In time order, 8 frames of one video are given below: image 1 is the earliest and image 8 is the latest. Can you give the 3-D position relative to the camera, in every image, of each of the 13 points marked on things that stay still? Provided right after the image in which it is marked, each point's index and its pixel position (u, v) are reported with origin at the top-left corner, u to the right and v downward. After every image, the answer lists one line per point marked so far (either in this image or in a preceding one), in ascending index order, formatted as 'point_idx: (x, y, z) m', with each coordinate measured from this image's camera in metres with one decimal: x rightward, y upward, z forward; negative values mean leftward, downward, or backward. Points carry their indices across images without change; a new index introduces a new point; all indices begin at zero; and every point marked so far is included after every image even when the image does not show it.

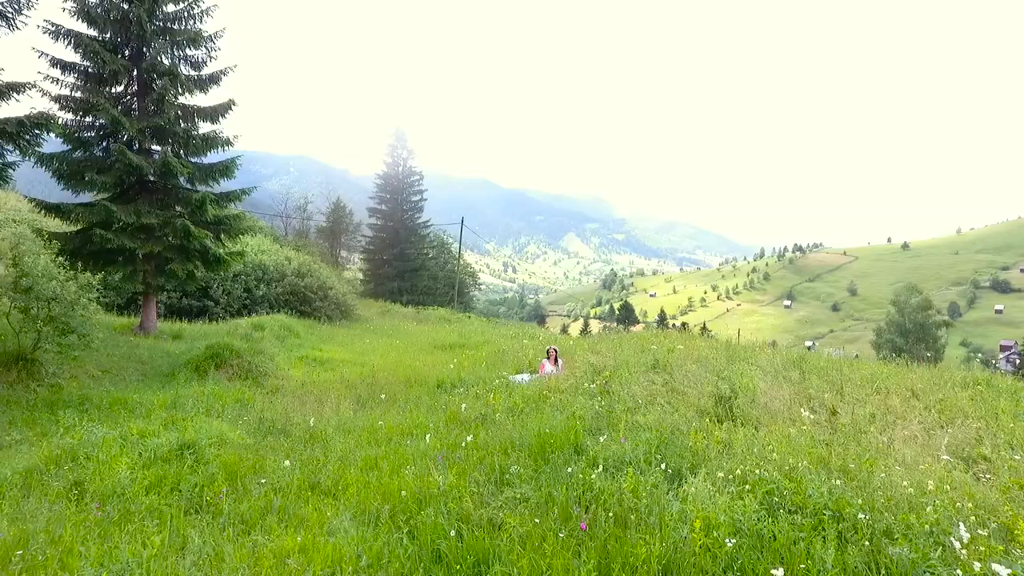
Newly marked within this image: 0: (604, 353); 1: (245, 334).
0: (+1.7, -1.2, +11.6) m
1: (-6.7, -1.1, +15.7) m
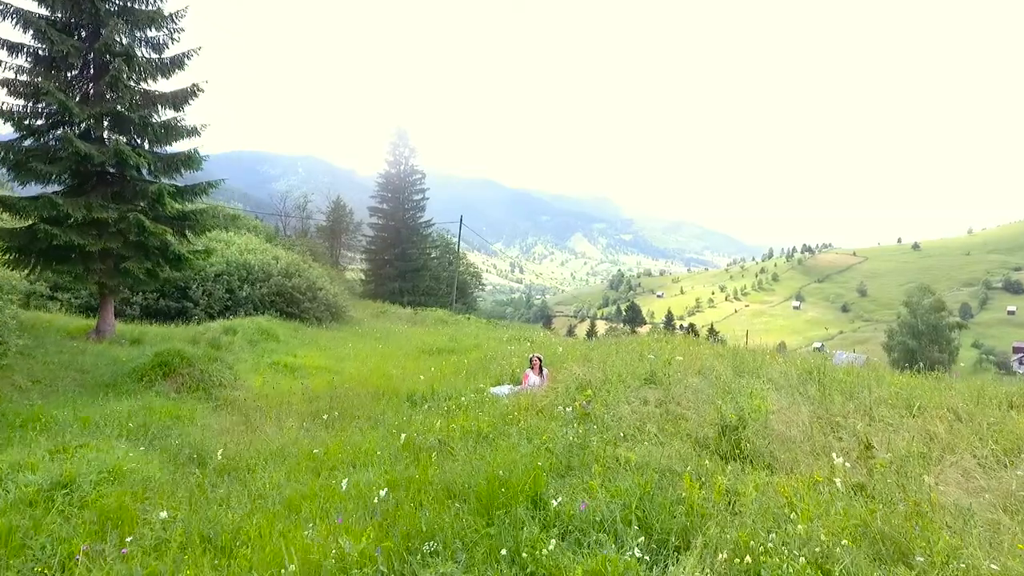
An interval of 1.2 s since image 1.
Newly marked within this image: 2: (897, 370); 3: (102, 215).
0: (+1.3, -1.2, +10.3) m
1: (-7.0, -1.2, +14.6) m
2: (+6.8, -1.5, +11.3) m
3: (-8.1, +1.4, +12.4) m
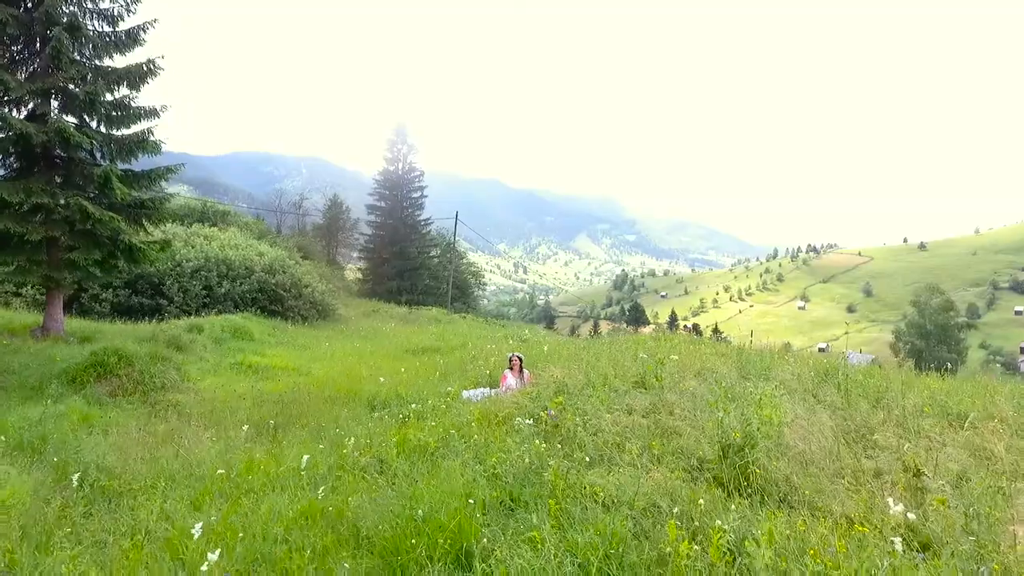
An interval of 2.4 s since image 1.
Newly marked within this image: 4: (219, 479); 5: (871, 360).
0: (+1.0, -1.1, +9.1) m
1: (-7.3, -1.0, +13.5) m
2: (+6.4, -1.3, +10.1) m
3: (-8.4, +1.6, +11.3) m
4: (-2.5, -1.6, +5.4) m
5: (+7.2, -1.5, +12.8) m
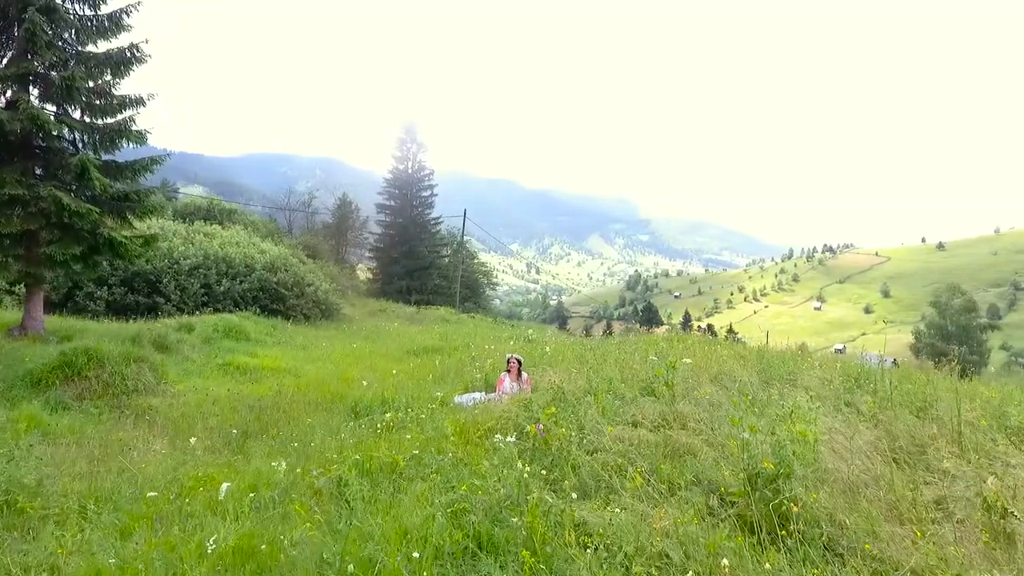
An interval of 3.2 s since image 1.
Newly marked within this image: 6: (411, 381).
0: (+1.0, -1.0, +8.3) m
1: (-7.2, -1.0, +12.8) m
2: (+6.4, -1.3, +9.2) m
3: (-8.4, +1.6, +10.7) m
4: (-2.6, -1.6, +4.6) m
5: (+7.2, -1.4, +11.8) m
6: (-1.6, -1.4, +9.9) m
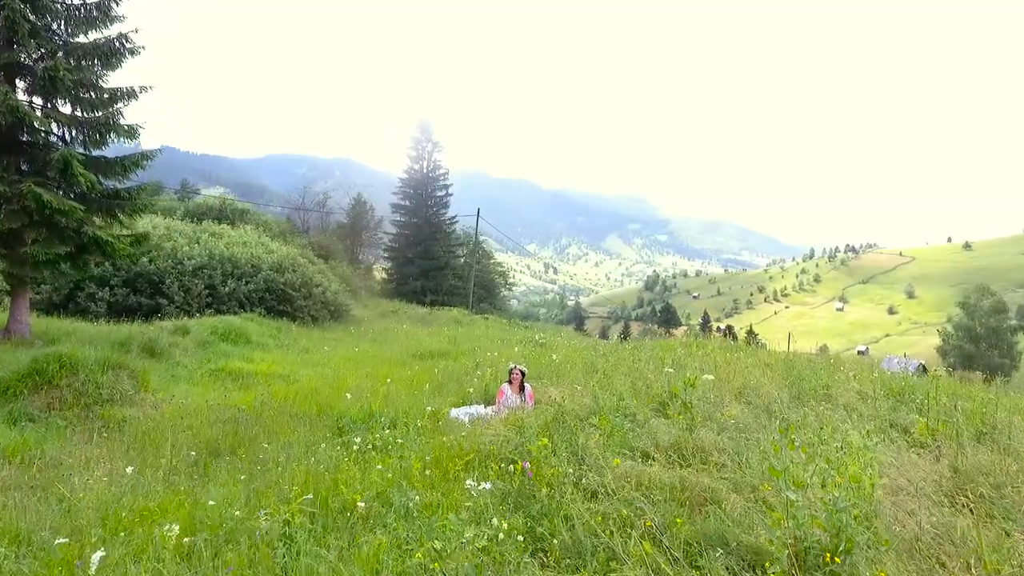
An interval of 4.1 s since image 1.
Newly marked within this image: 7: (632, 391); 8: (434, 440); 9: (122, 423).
0: (+1.0, -1.1, +7.6) m
1: (-7.1, -1.0, +12.3) m
2: (+6.4, -1.3, +8.2) m
3: (-8.3, +1.6, +10.2) m
4: (-2.7, -1.6, +4.0) m
5: (+7.3, -1.4, +10.9) m
6: (-1.5, -1.5, +9.1) m
7: (+1.2, -1.0, +6.2) m
8: (-0.6, -1.2, +5.1) m
9: (-4.7, -1.6, +7.6) m
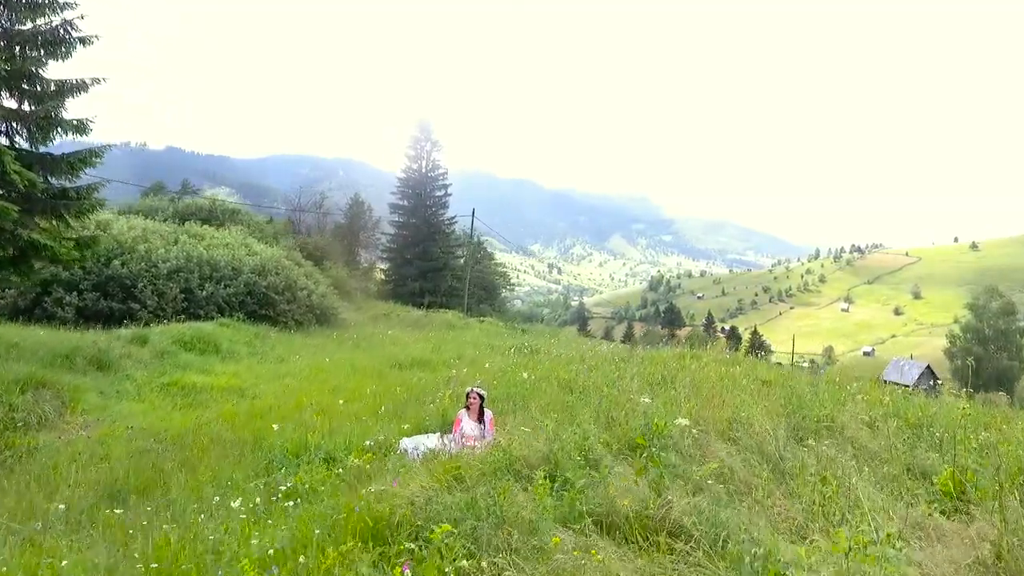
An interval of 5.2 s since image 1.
0: (+0.6, -1.2, +6.6) m
1: (-7.5, -1.1, +11.4) m
2: (+6.0, -1.4, +7.2) m
3: (-8.7, +1.5, +9.3) m
4: (-3.1, -1.7, +3.0) m
5: (+6.9, -1.6, +9.9) m
6: (-1.9, -1.6, +8.2) m
7: (+0.7, -1.1, +5.3) m
8: (-1.1, -1.4, +4.2) m
9: (-5.2, -1.8, +6.7) m
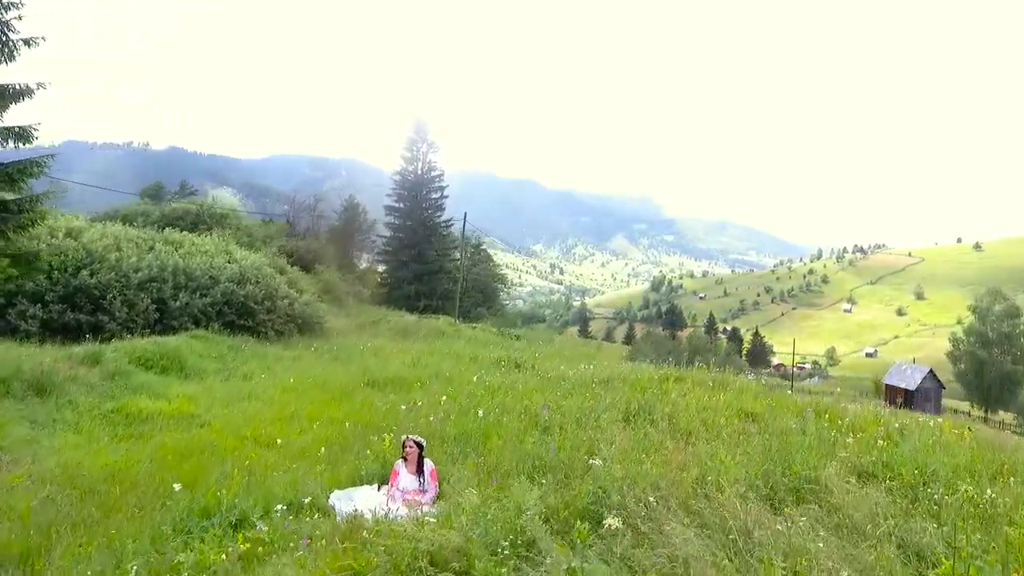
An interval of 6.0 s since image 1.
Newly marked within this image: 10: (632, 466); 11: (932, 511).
0: (0.0, -1.5, +5.9) m
1: (-8.0, -1.4, +10.7) m
2: (+5.5, -1.8, +6.5) m
3: (-9.2, +1.2, +8.6) m
4: (-3.7, -2.0, +2.3) m
5: (+6.4, -1.9, +9.1) m
6: (-2.4, -1.9, +7.5) m
7: (+0.2, -1.5, +4.6) m
8: (-1.6, -1.7, +3.4) m
9: (-5.7, -2.1, +6.0) m
10: (+1.1, -1.4, +5.3) m
11: (+3.1, -1.6, +4.7) m
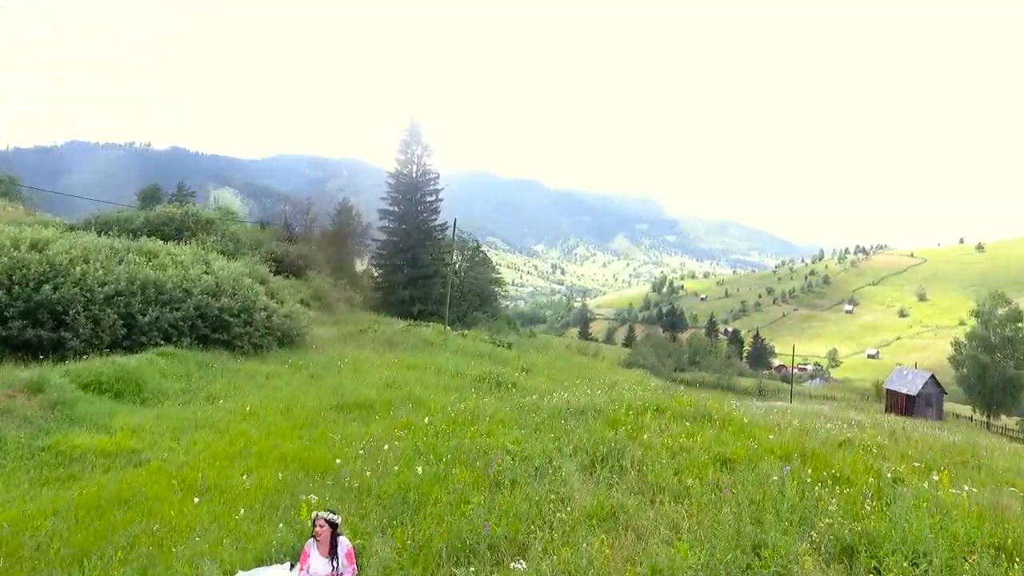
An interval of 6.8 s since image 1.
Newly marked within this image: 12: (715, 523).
0: (-0.5, -1.9, +5.1) m
1: (-8.5, -1.9, +9.9) m
2: (+4.9, -2.2, +5.7) m
3: (-9.8, +0.8, +7.8) m
4: (-4.3, -2.5, +1.6) m
5: (+5.9, -2.3, +8.4) m
6: (-3.0, -2.3, +6.7) m
7: (-0.3, -1.9, +3.8) m
8: (-2.2, -2.1, +2.7) m
9: (-6.3, -2.5, +5.3) m
10: (+0.5, -1.8, +4.5) m
11: (+2.6, -2.0, +3.9) m
12: (+1.8, -2.0, +5.5) m
